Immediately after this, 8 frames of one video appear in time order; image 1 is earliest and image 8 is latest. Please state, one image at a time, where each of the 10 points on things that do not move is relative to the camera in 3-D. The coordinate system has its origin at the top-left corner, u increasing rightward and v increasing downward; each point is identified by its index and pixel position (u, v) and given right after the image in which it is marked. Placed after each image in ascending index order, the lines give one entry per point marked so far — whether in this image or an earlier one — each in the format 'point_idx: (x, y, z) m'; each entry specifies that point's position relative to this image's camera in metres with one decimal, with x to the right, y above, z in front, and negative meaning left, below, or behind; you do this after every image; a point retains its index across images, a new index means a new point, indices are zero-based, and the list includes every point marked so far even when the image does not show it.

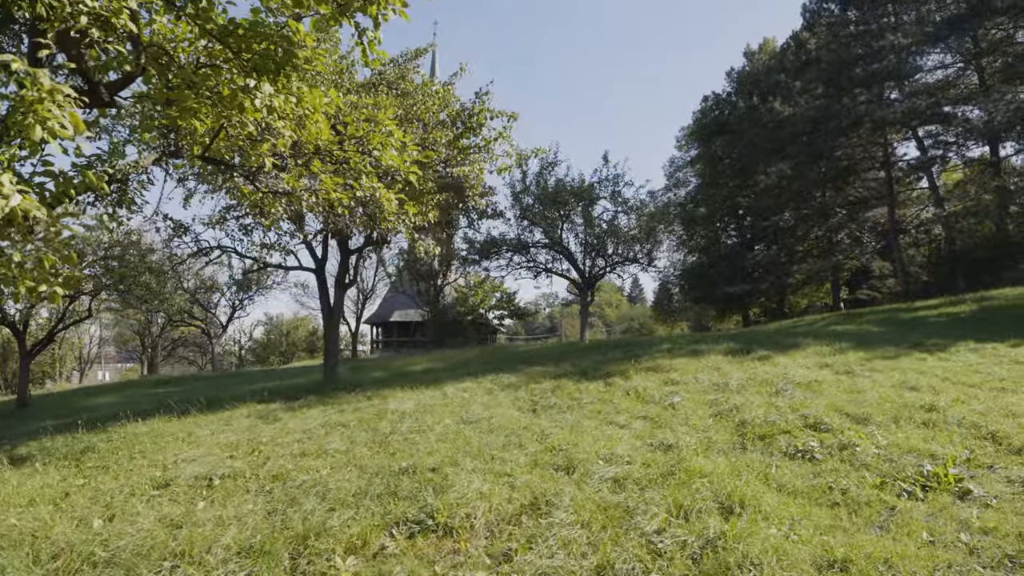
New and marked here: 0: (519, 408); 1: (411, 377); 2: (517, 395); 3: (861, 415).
0: (+0.1, -1.7, +9.9) m
1: (-2.1, -1.9, +14.6) m
2: (+0.1, -1.7, +11.0) m
3: (+3.9, -1.4, +7.8) m
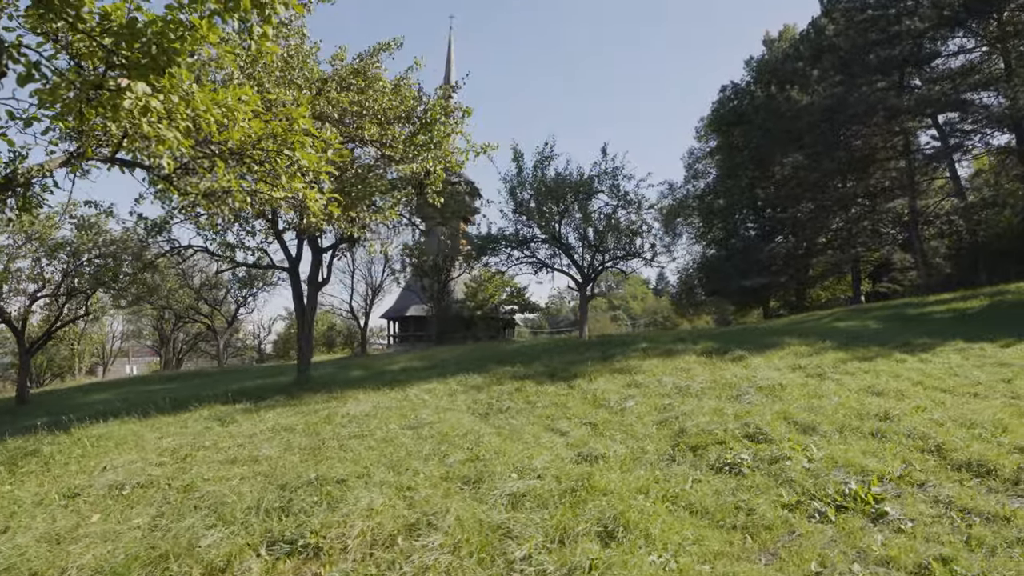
0: (-0.6, -1.7, +9.6) m
1: (-2.6, -1.8, +14.4) m
2: (-0.6, -1.7, +10.8) m
3: (+3.1, -1.4, +7.4) m
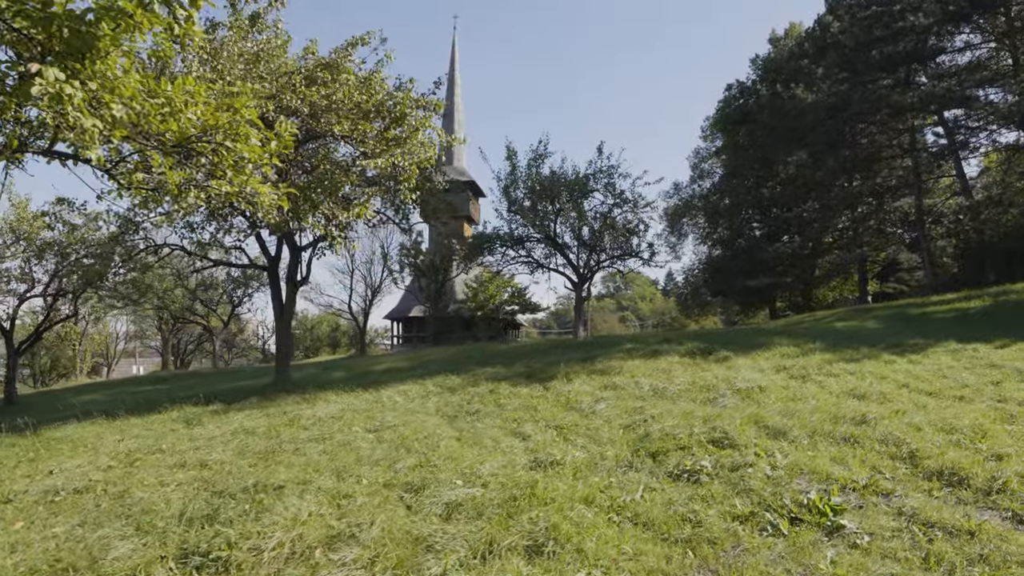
0: (-1.0, -1.7, +9.3) m
1: (-3.0, -1.8, +14.1) m
2: (-1.0, -1.7, +10.5) m
3: (+2.7, -1.4, +7.0) m
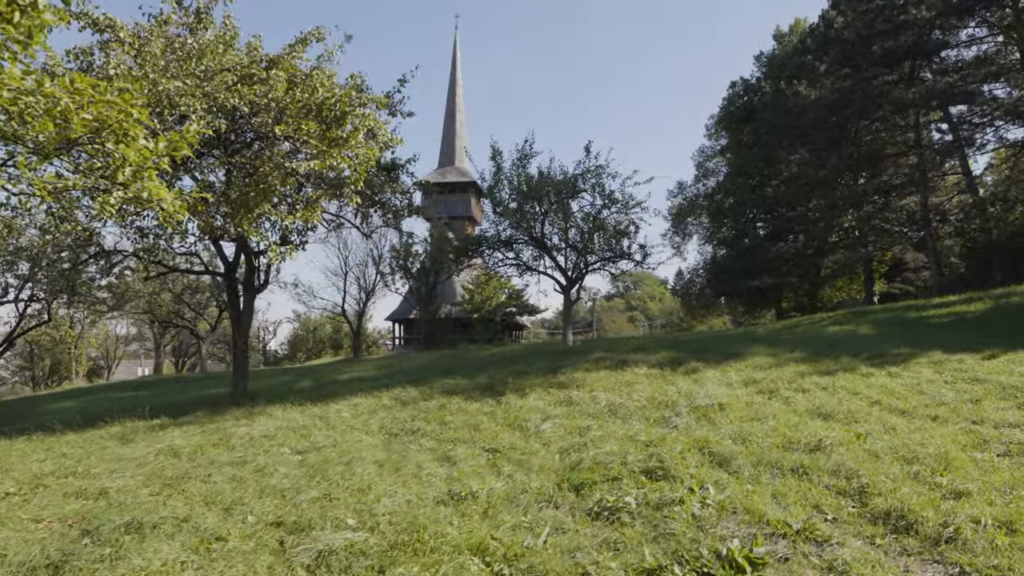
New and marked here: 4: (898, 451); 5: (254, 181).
0: (-1.7, -1.8, +8.7) m
1: (-3.6, -2.0, +13.5) m
2: (-1.7, -1.8, +9.9) m
3: (+1.9, -1.5, +6.3) m
4: (+3.5, -1.5, +6.2) m
5: (-3.7, +1.5, +10.0) m
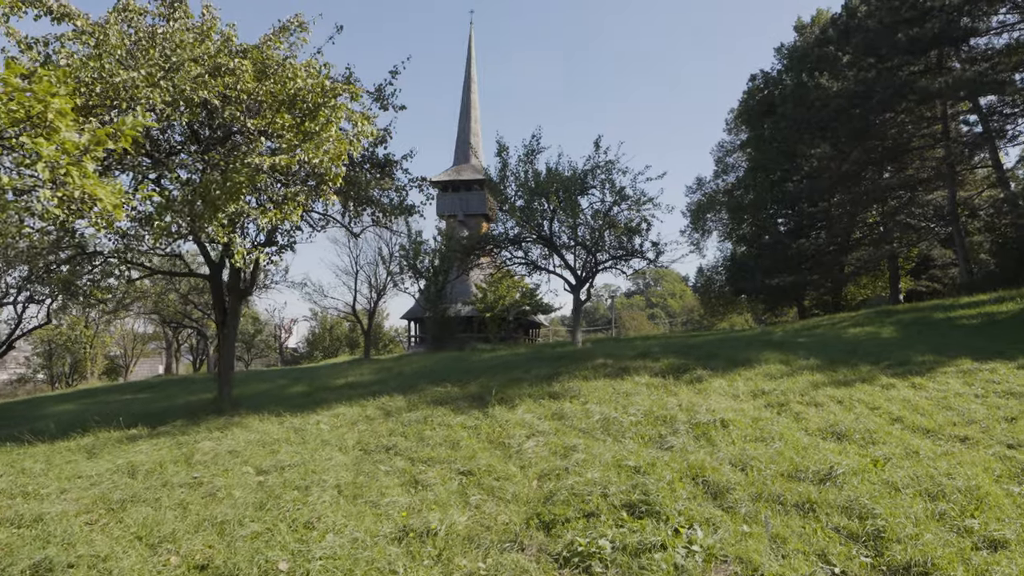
0: (-1.9, -1.9, +8.0) m
1: (-3.6, -2.0, +12.9) m
2: (-1.8, -1.8, +9.2) m
3: (+1.7, -1.6, +5.6) m
4: (+3.2, -1.5, +5.4) m
5: (-3.9, +1.5, +9.4) m
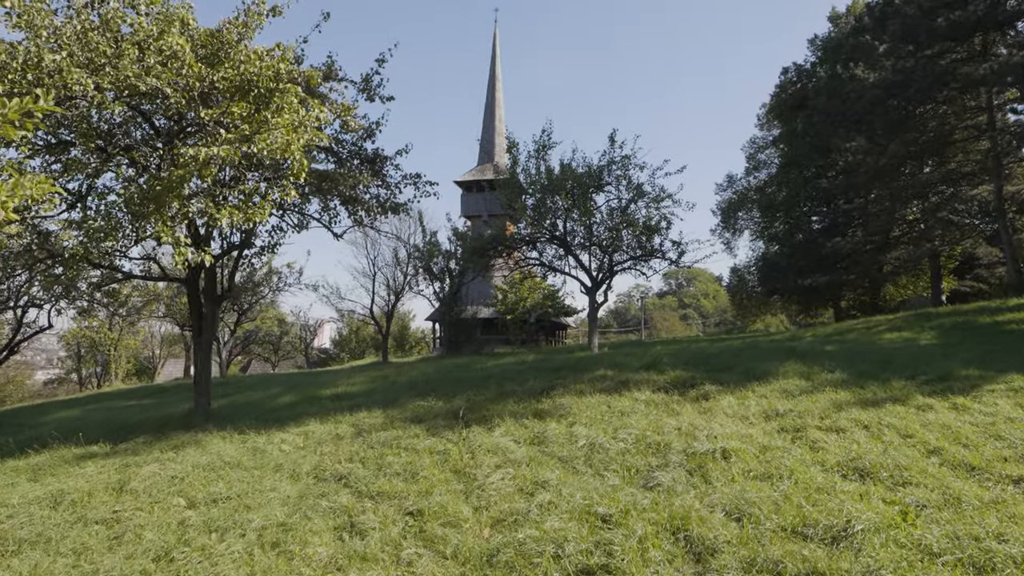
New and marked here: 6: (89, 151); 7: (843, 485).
0: (-2.2, -2.0, +7.1) m
1: (-3.7, -2.1, +12.1) m
2: (-2.1, -1.9, +8.3) m
3: (+1.3, -1.6, +4.5) m
4: (+2.8, -1.6, +4.3) m
5: (-4.2, +1.4, +8.5) m
6: (-5.4, +1.7, +8.7) m
7: (+2.7, -1.6, +5.6) m
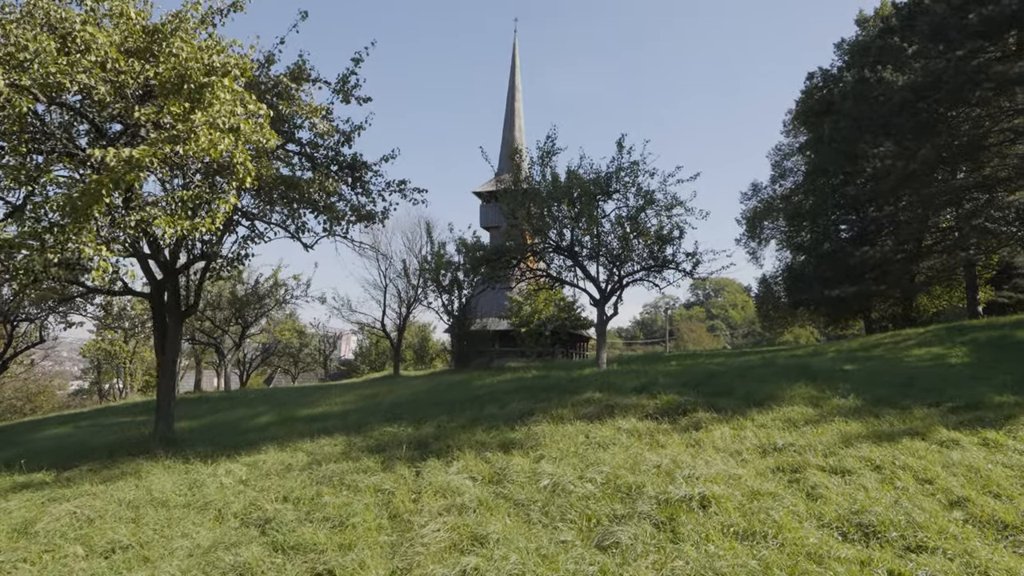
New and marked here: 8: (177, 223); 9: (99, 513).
0: (-2.7, -2.1, +6.2) m
1: (-4.0, -2.3, +11.3) m
2: (-2.5, -2.1, +7.4) m
3: (+0.7, -1.8, +3.5) m
4: (+2.2, -1.7, +3.2) m
5: (-4.6, +1.2, +7.8) m
6: (-5.7, +1.5, +8.1) m
7: (+2.1, -1.7, +4.5) m
8: (-4.2, +0.8, +8.6) m
9: (-4.1, -2.2, +6.8) m
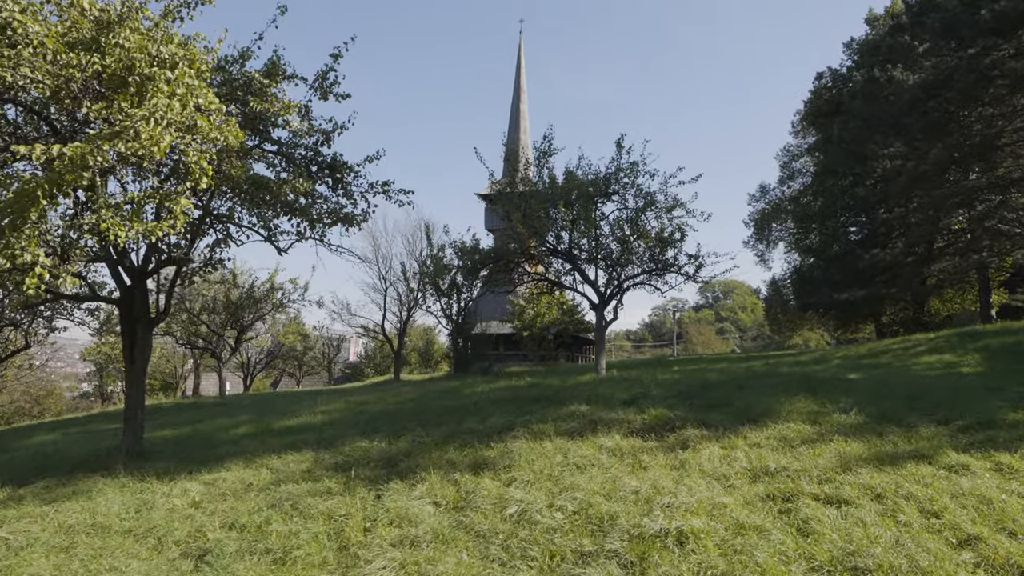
0: (-3.0, -2.2, +5.7) m
1: (-4.2, -2.4, +10.7) m
2: (-2.8, -2.2, +6.8) m
3: (+0.4, -1.8, +2.9) m
4: (+1.9, -1.7, +2.6) m
5: (-4.9, +1.1, +7.3) m
6: (-6.0, +1.5, +7.6) m
7: (+1.8, -1.7, +3.9) m
8: (-4.5, +0.7, +8.1) m
9: (-4.4, -2.3, +6.3) m
